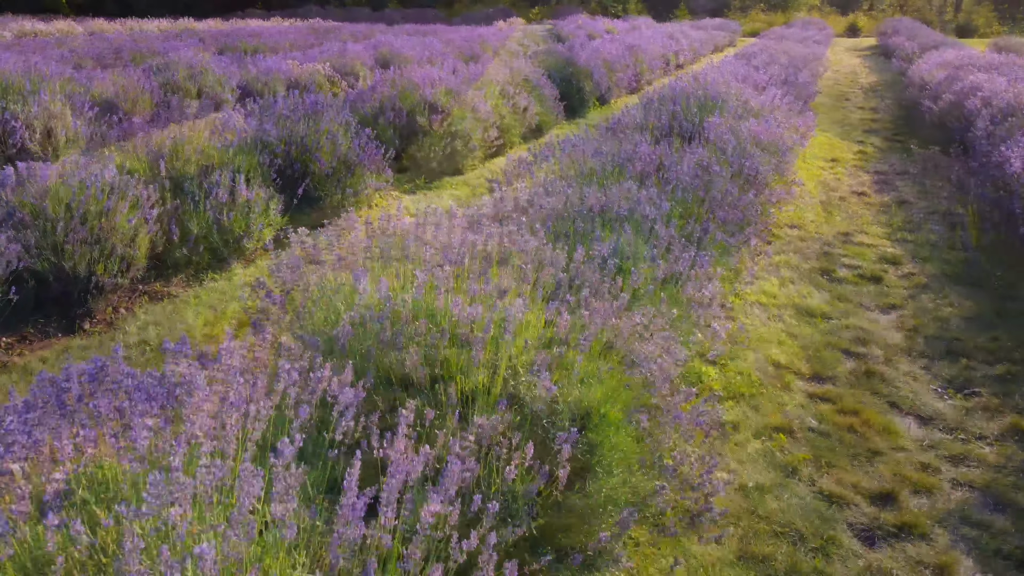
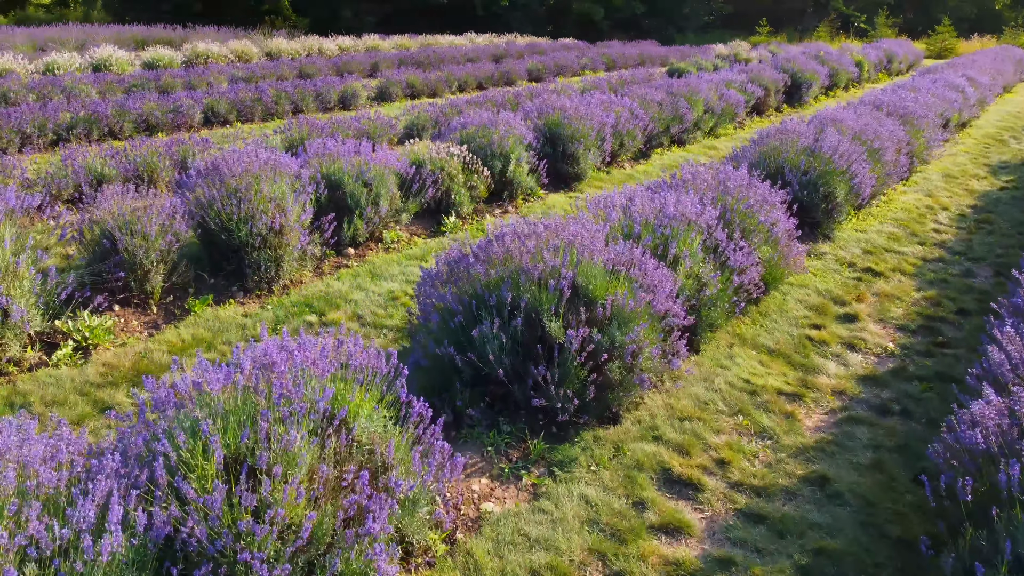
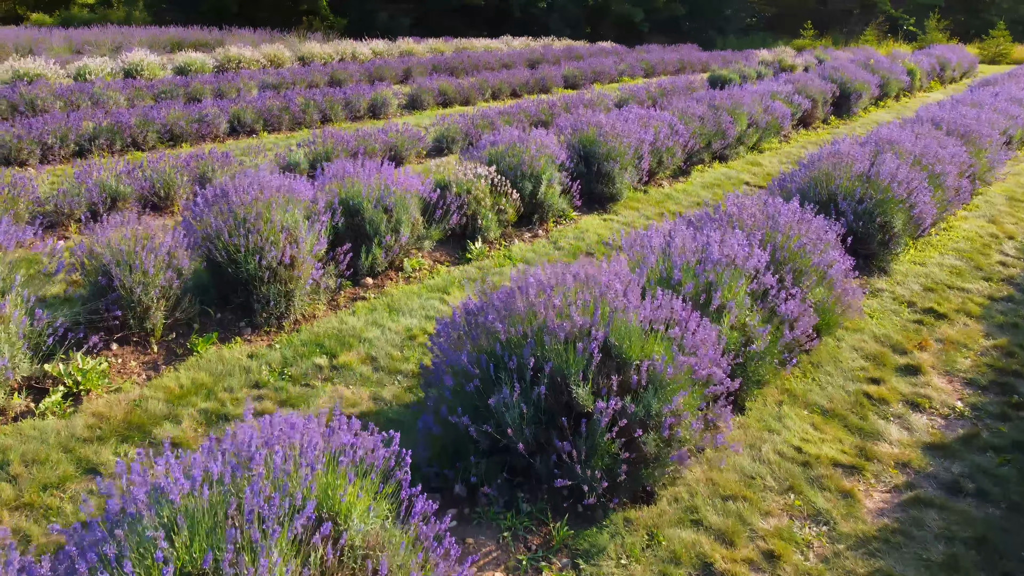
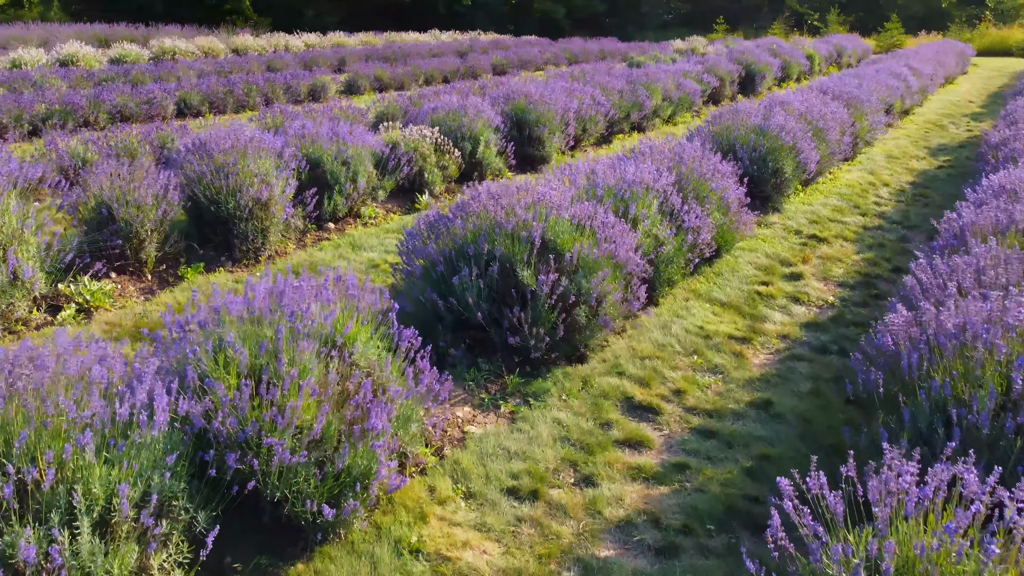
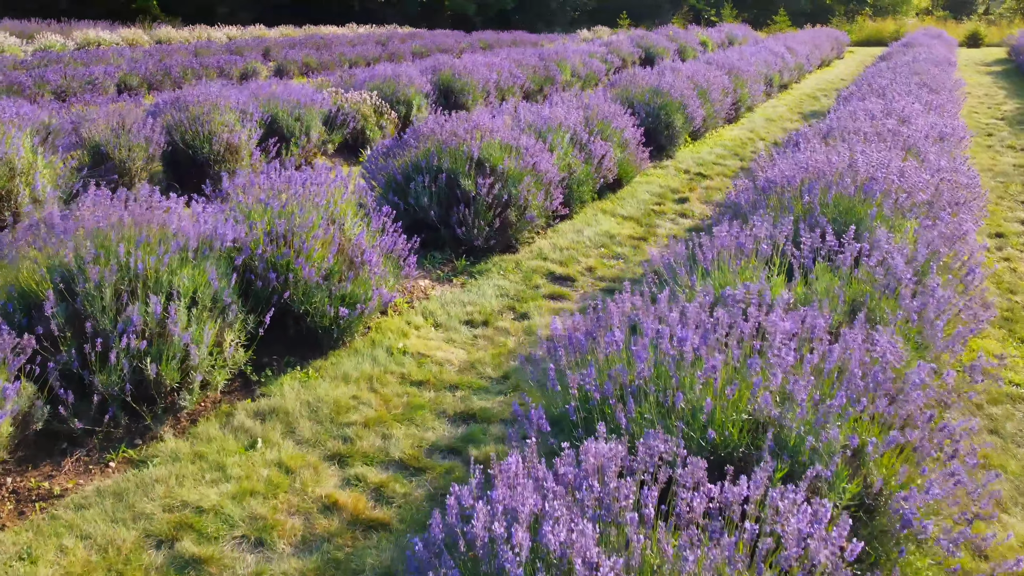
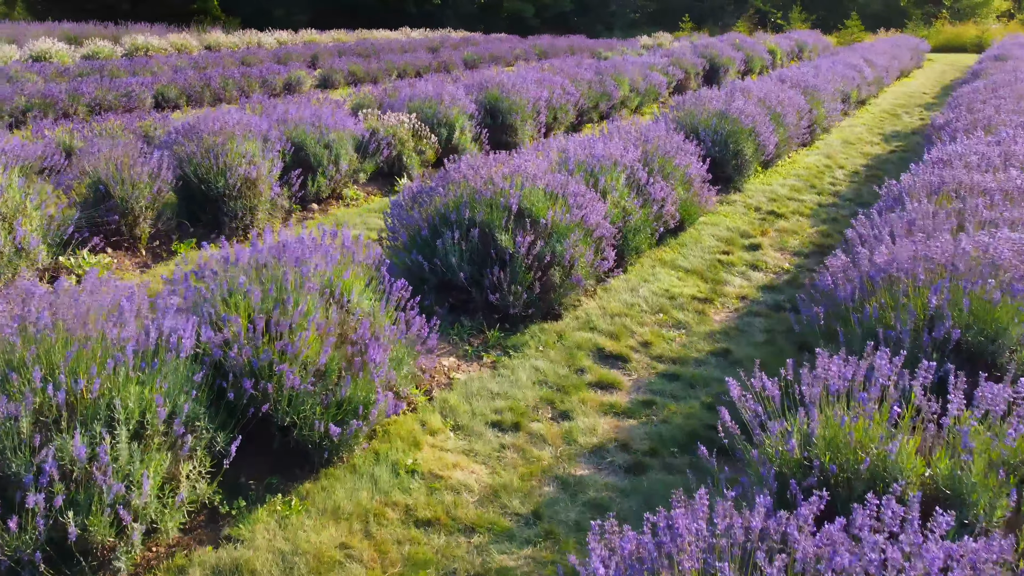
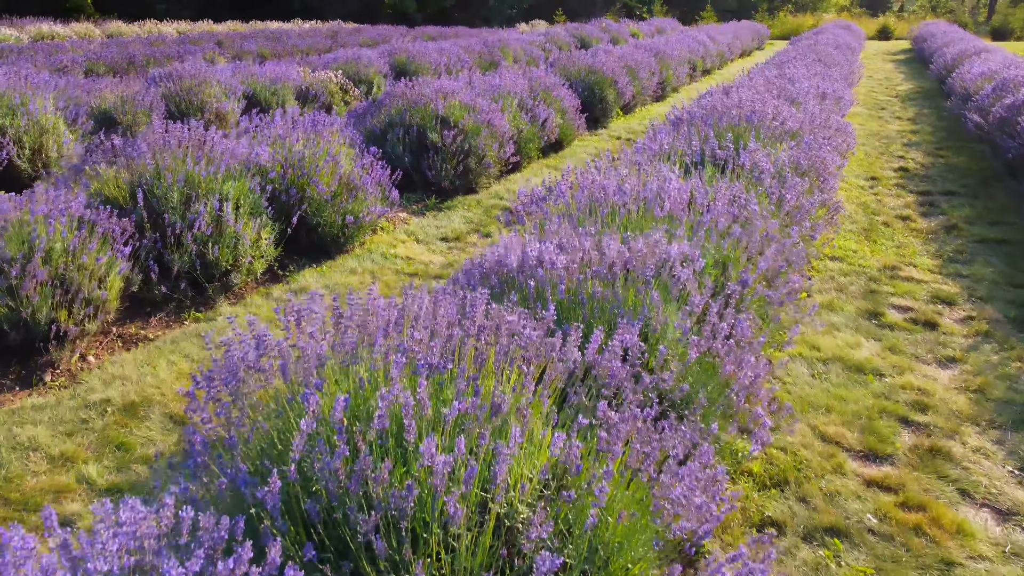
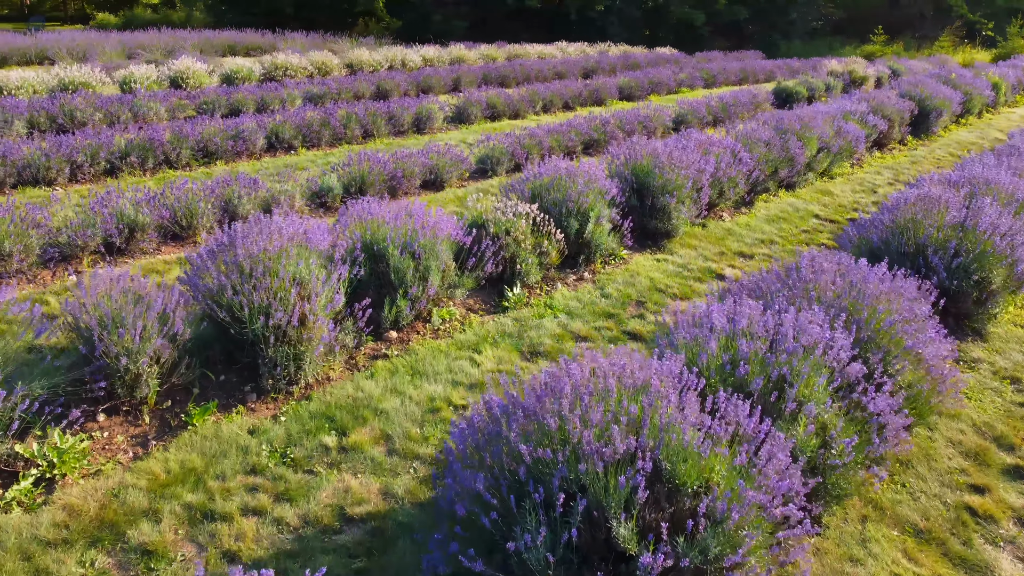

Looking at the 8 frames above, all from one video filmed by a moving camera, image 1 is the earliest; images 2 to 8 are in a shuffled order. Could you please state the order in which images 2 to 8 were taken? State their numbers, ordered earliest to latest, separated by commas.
7, 5, 6, 4, 2, 3, 8
